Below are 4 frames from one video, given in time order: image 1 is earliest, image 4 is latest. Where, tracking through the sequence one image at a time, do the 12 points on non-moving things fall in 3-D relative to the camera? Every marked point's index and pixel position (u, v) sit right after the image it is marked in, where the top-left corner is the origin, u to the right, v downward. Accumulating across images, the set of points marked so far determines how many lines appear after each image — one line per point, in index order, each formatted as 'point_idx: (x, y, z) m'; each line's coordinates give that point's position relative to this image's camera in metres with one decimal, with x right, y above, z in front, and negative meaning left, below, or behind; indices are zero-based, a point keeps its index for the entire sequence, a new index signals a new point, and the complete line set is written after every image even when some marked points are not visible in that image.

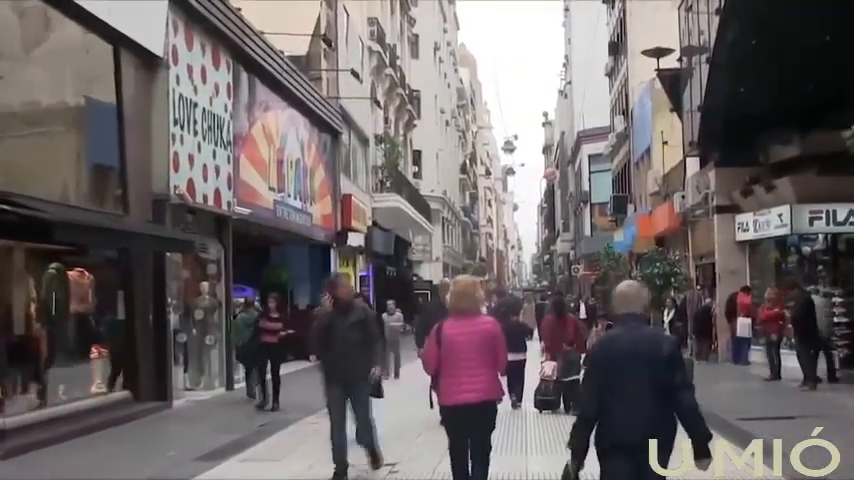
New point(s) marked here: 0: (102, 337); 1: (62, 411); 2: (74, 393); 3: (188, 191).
0: (-4.0, -1.2, +14.3) m
1: (-4.0, -1.9, +13.0) m
2: (-4.1, -1.8, +13.6) m
3: (-3.3, +0.7, +16.2) m
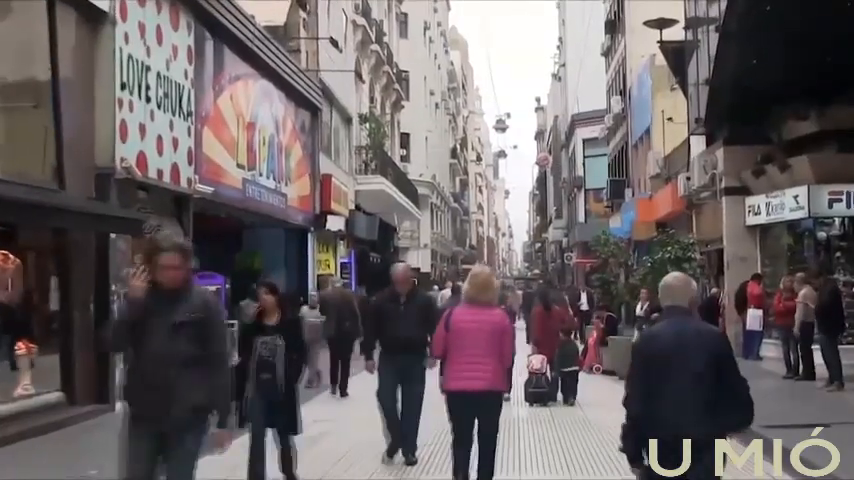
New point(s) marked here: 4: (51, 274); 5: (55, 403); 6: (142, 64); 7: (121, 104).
0: (-4.2, -1.0, +12.5) m
1: (-4.2, -1.7, +11.1) m
2: (-4.3, -1.5, +11.7) m
3: (-3.5, +0.9, +14.3) m
4: (-4.1, -0.4, +12.9) m
5: (-4.0, -1.8, +12.7) m
6: (-3.6, +2.2, +14.8) m
7: (-3.6, +1.6, +13.9) m
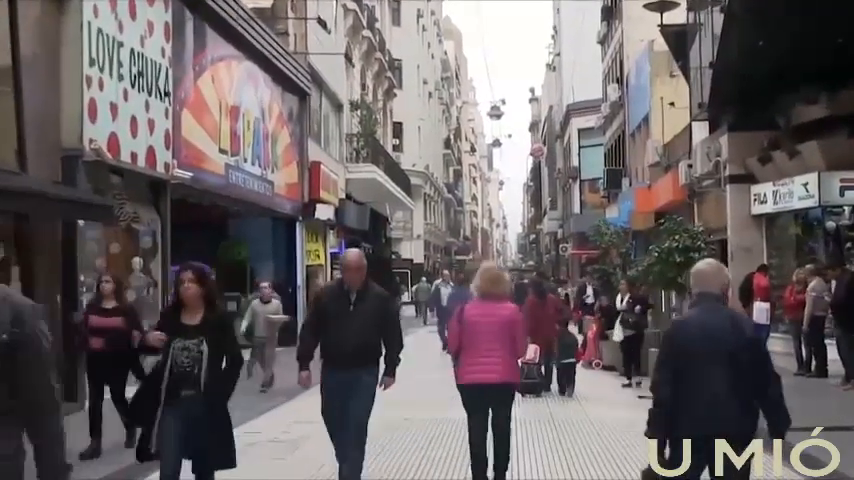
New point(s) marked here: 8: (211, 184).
0: (-4.3, -0.8, +11.5) m
1: (-4.3, -1.5, +10.2) m
2: (-4.4, -1.4, +10.8) m
3: (-3.6, +1.1, +13.4) m
4: (-4.2, -0.2, +12.0) m
5: (-4.1, -1.6, +11.8) m
6: (-3.7, +2.4, +13.8) m
7: (-3.7, +1.8, +13.0) m
8: (-3.3, +0.9, +18.3) m
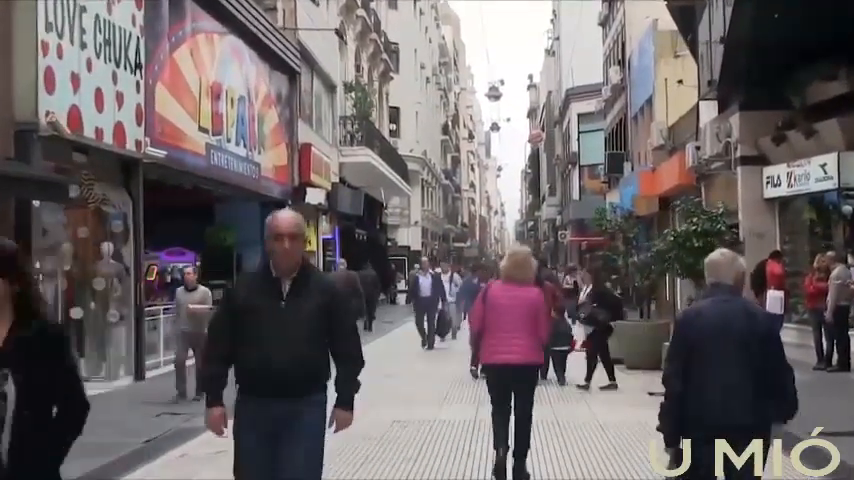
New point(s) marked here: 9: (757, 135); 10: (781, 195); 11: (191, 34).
0: (-4.4, -0.7, +10.4) m
1: (-4.4, -1.4, +9.1) m
2: (-4.5, -1.3, +9.7) m
3: (-3.7, +1.2, +12.3) m
4: (-4.3, -0.1, +10.8) m
5: (-4.2, -1.5, +10.7) m
6: (-3.8, +2.5, +12.7) m
7: (-3.8, +1.9, +11.8) m
8: (-3.4, +1.1, +17.2) m
9: (+5.6, +1.8, +20.0) m
10: (+5.7, +0.7, +19.1) m
11: (-3.5, +3.0, +17.6) m
